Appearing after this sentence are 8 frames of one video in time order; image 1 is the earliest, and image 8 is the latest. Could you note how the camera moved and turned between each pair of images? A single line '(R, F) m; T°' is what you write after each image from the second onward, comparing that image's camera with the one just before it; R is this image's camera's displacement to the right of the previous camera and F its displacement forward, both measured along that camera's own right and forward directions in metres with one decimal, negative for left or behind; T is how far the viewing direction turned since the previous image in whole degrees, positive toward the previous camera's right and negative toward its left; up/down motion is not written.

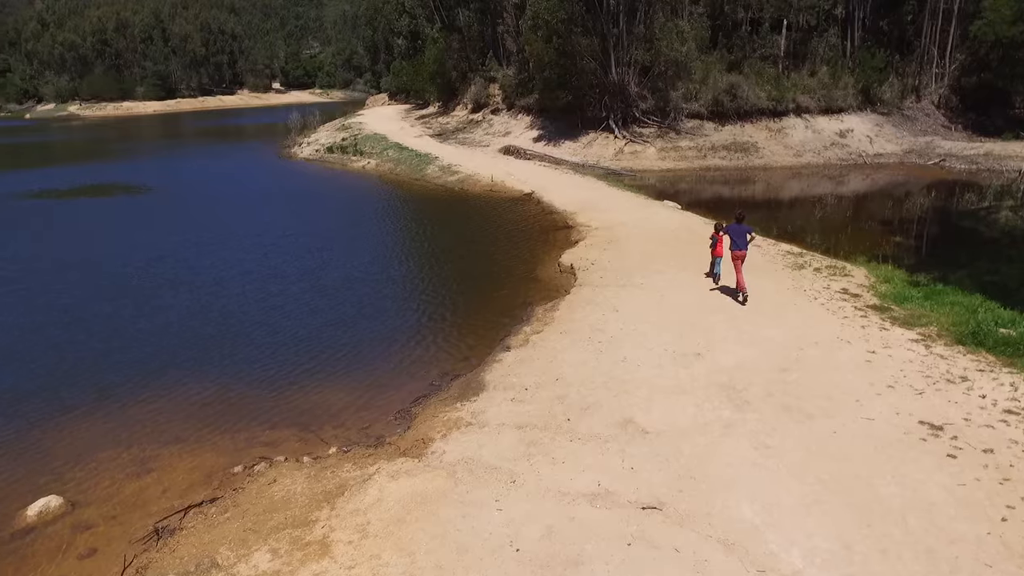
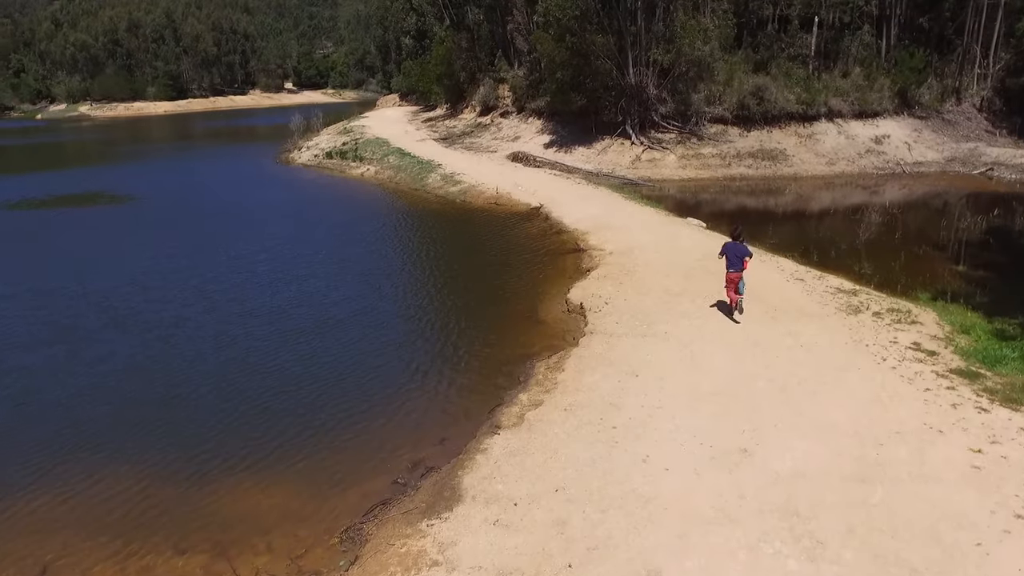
(+0.3, +2.5) m; -1°
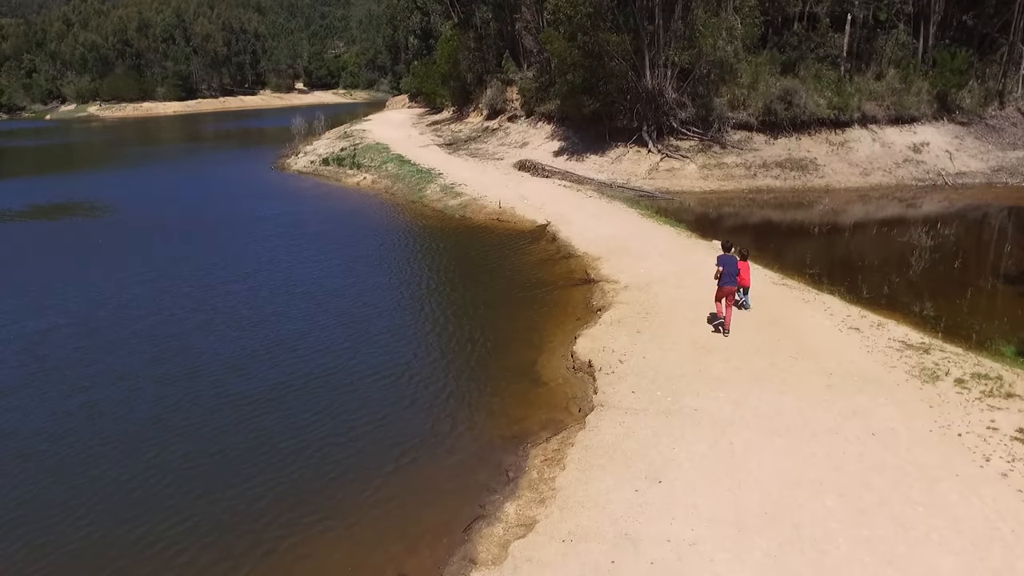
(+0.3, +2.5) m; -1°
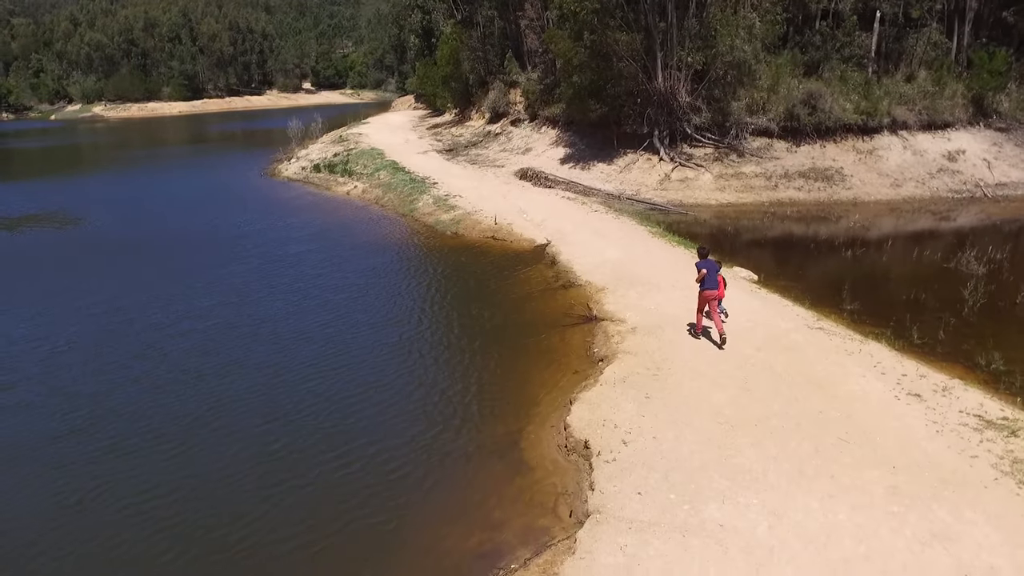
(+0.4, +2.3) m; -1°
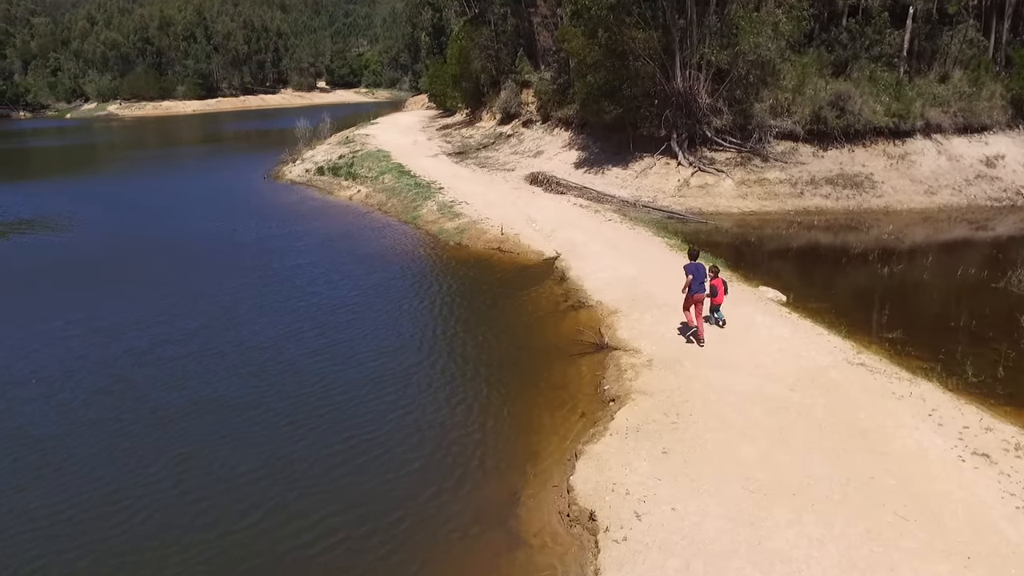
(+0.2, +1.4) m; -1°
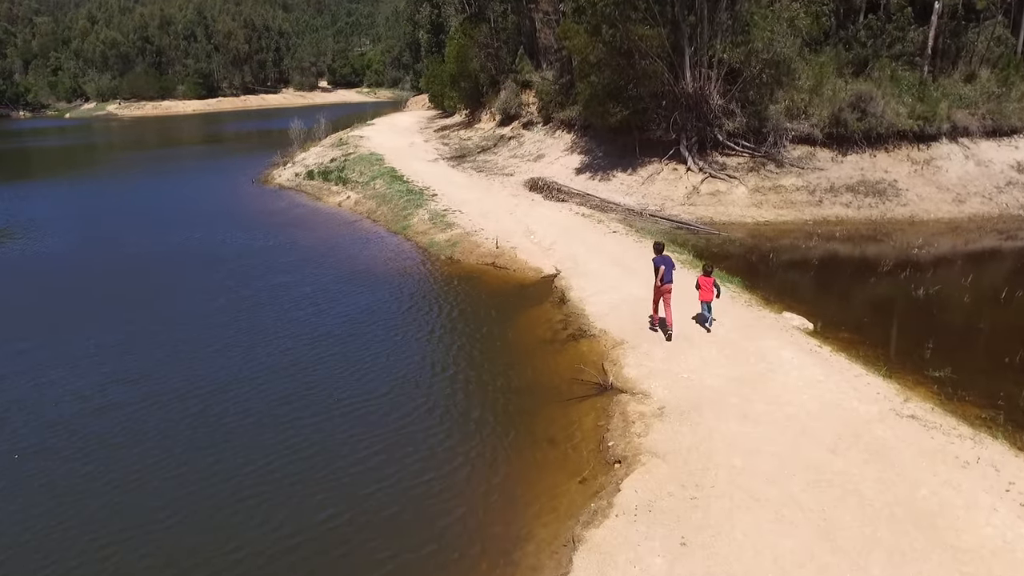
(+0.2, +1.7) m; 0°
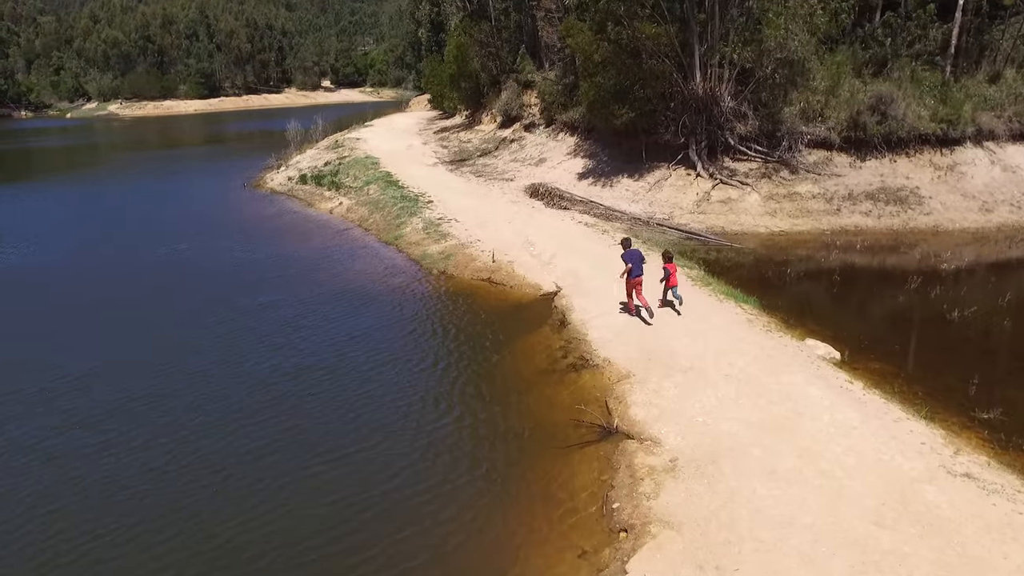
(+0.2, +1.3) m; 0°
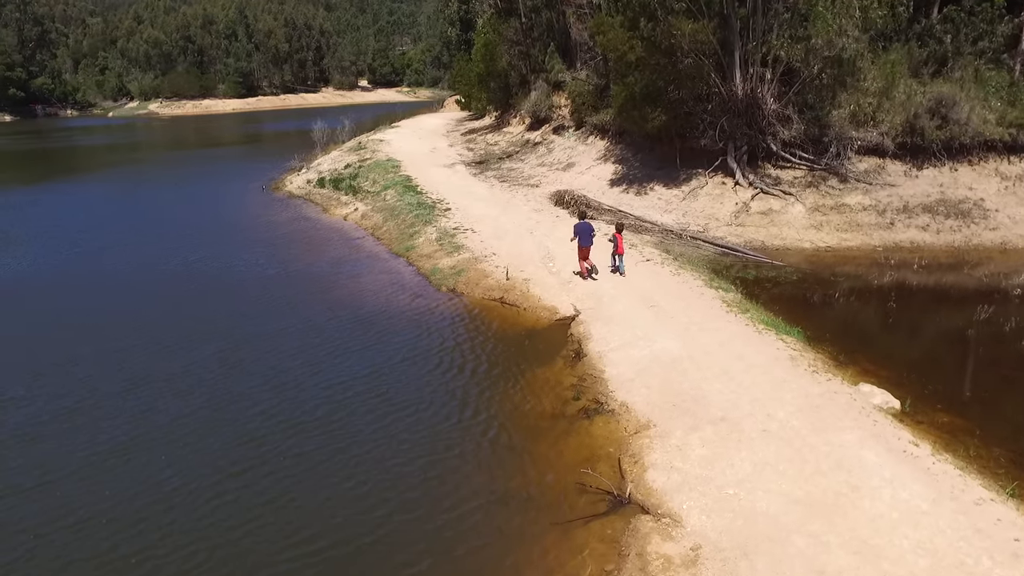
(+0.4, +1.6) m; -3°
